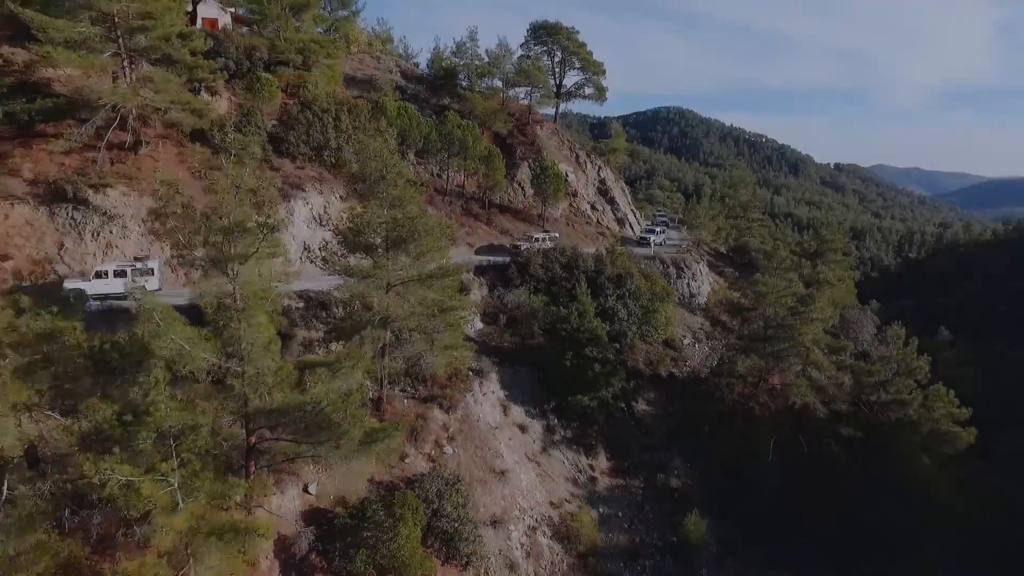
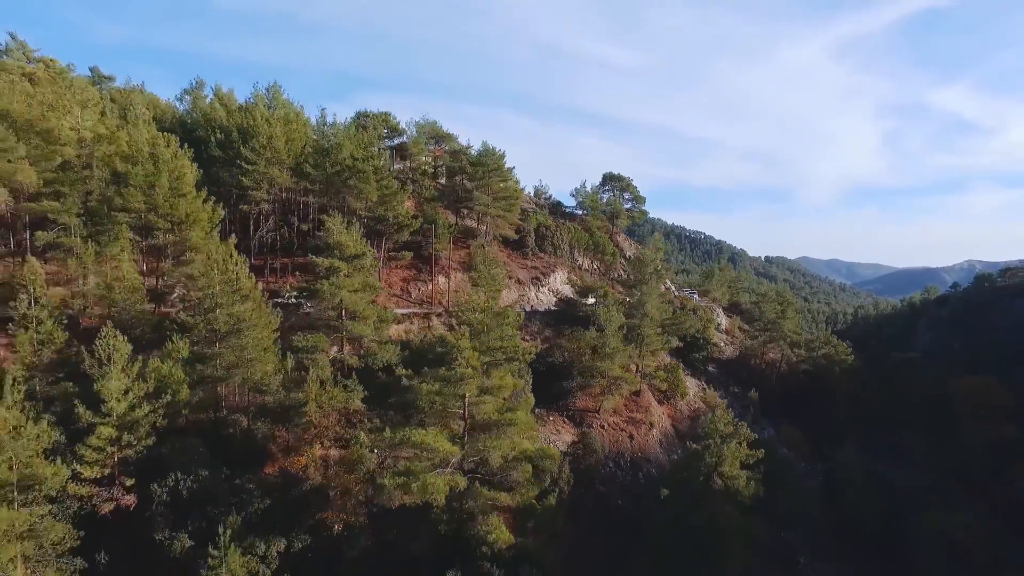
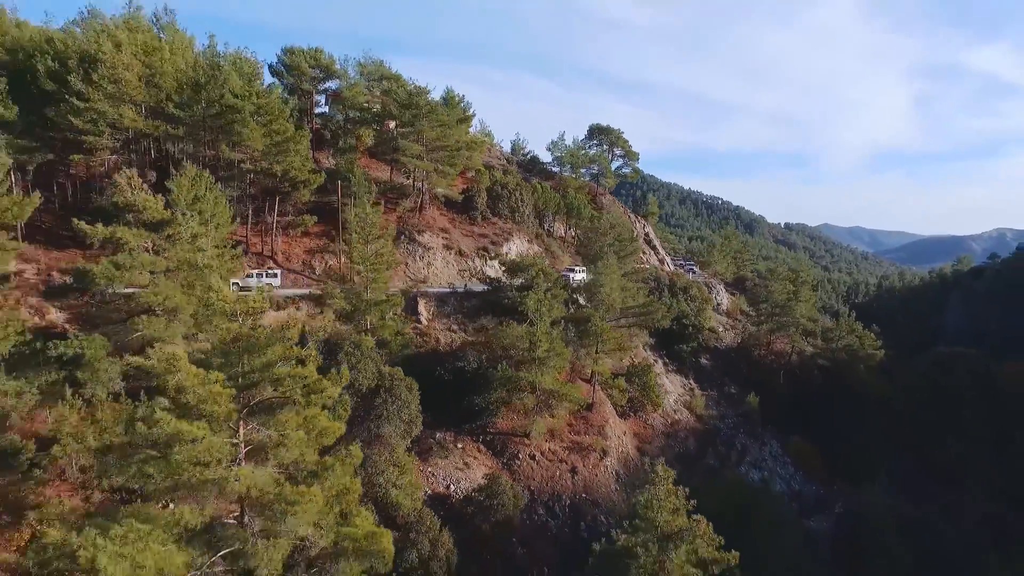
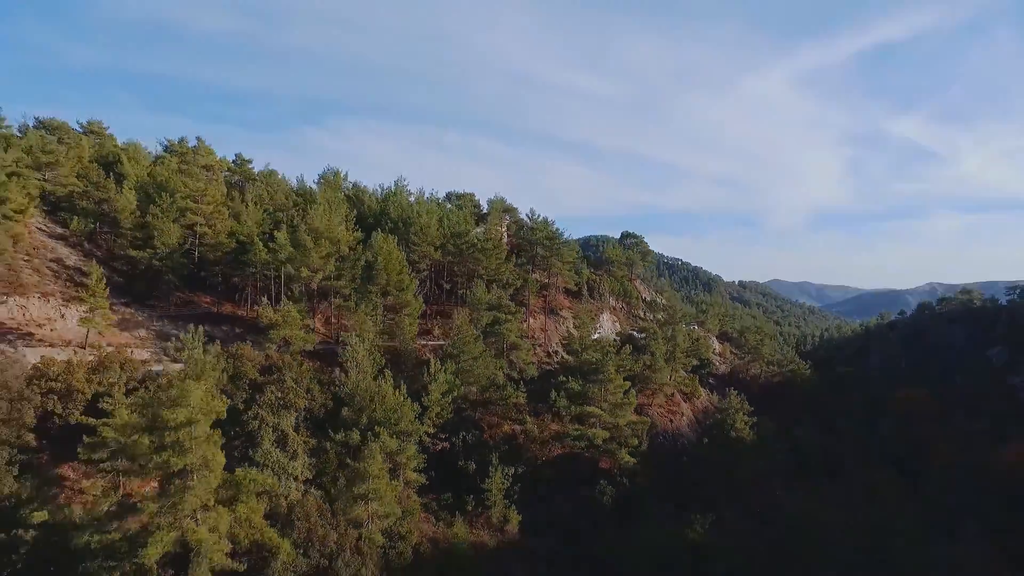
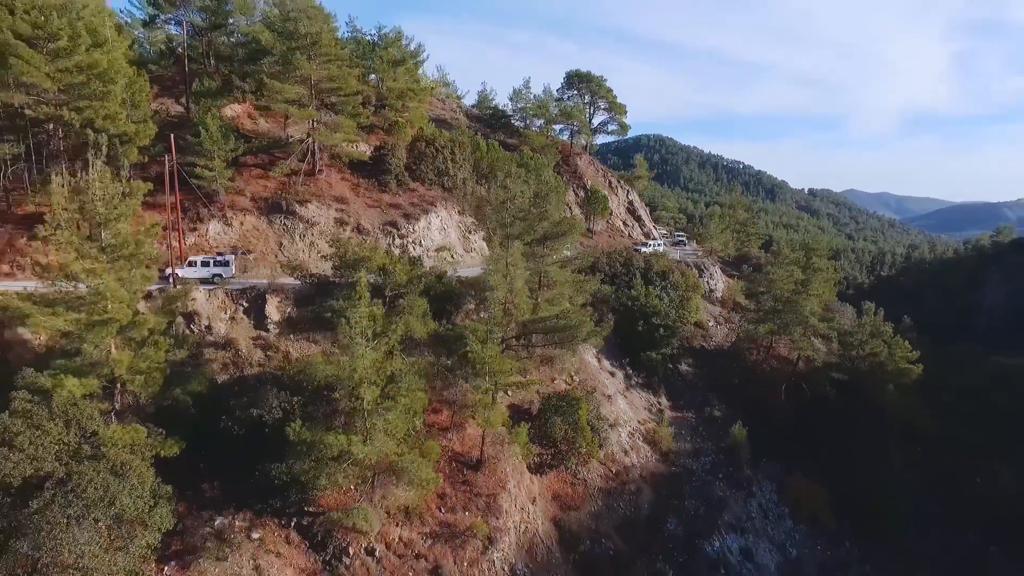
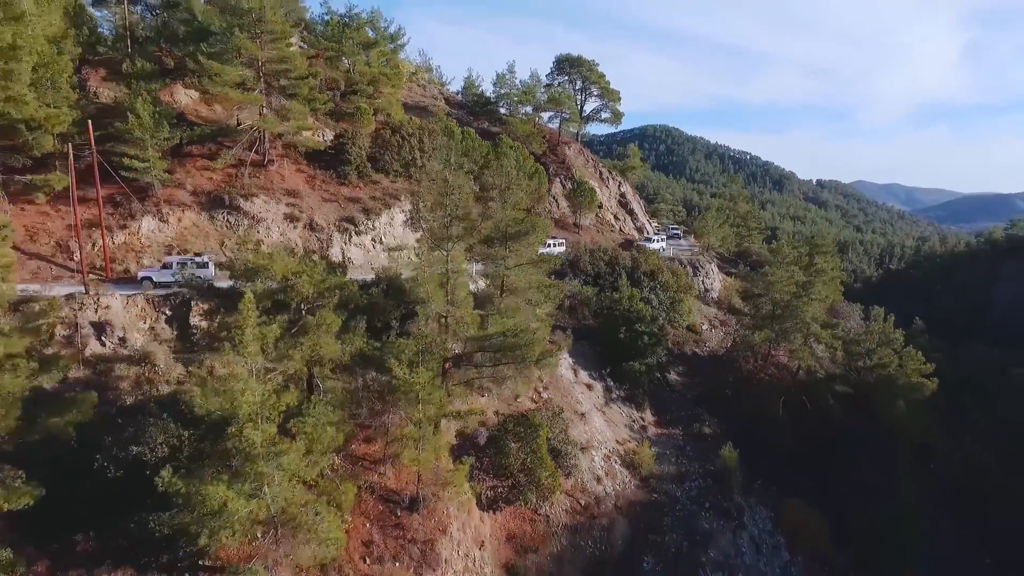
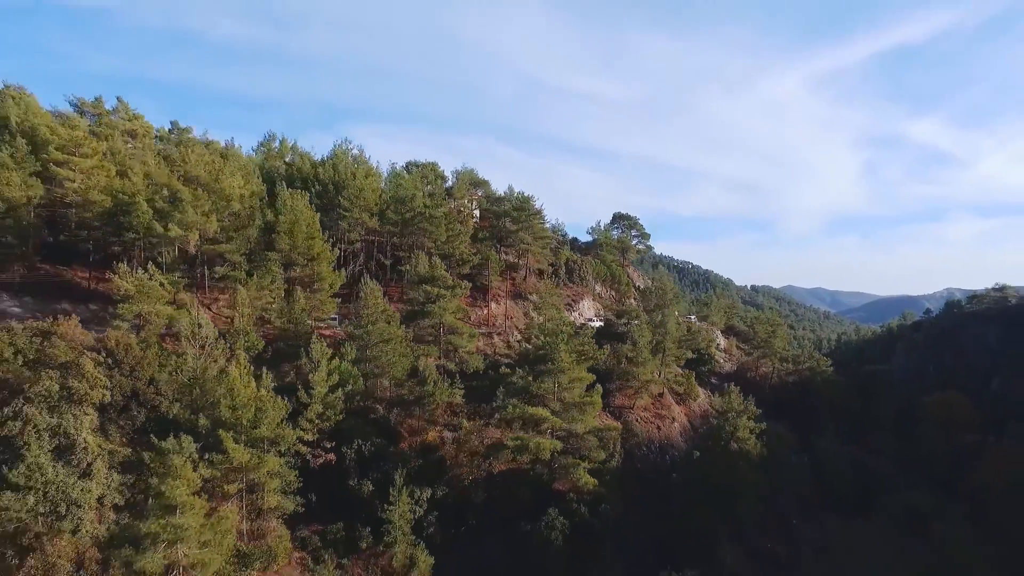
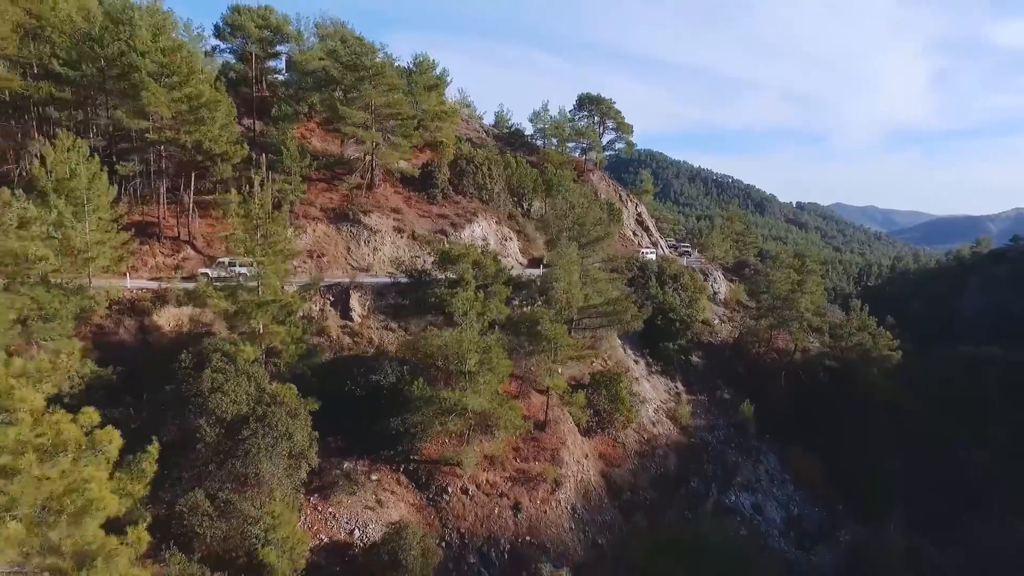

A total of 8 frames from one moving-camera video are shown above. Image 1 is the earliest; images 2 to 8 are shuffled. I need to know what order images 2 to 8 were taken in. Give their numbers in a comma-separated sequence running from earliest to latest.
6, 5, 8, 3, 2, 7, 4
